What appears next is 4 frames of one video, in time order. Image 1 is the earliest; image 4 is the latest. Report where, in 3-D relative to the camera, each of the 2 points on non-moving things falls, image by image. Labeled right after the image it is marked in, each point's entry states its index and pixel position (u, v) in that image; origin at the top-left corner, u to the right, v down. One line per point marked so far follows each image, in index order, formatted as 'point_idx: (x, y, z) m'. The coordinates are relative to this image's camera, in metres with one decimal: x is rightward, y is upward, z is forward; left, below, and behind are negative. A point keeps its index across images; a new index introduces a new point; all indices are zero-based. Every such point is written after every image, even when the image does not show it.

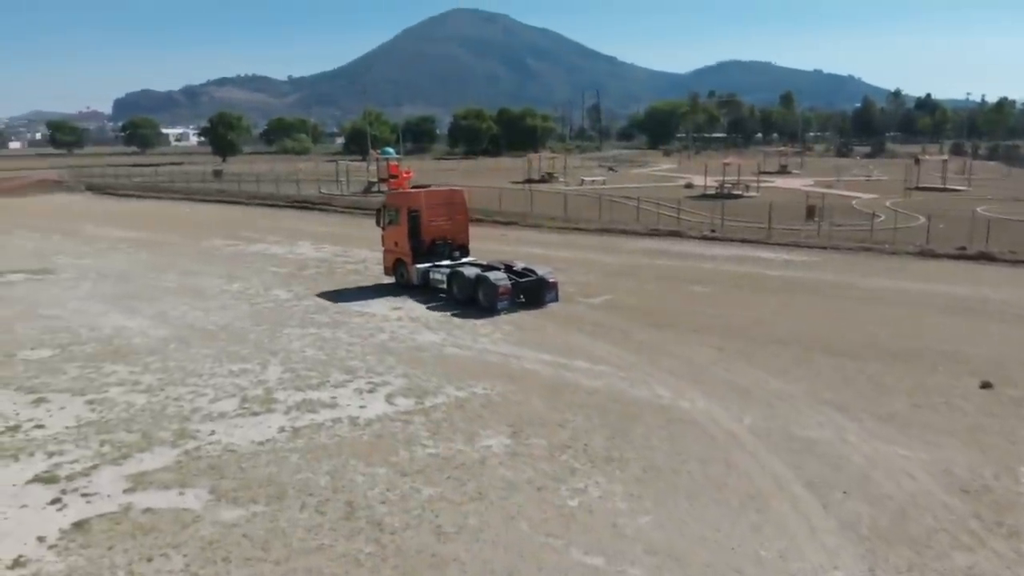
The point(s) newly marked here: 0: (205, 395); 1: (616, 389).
0: (-4.6, -1.6, +14.4) m
1: (+1.4, -1.4, +13.1) m
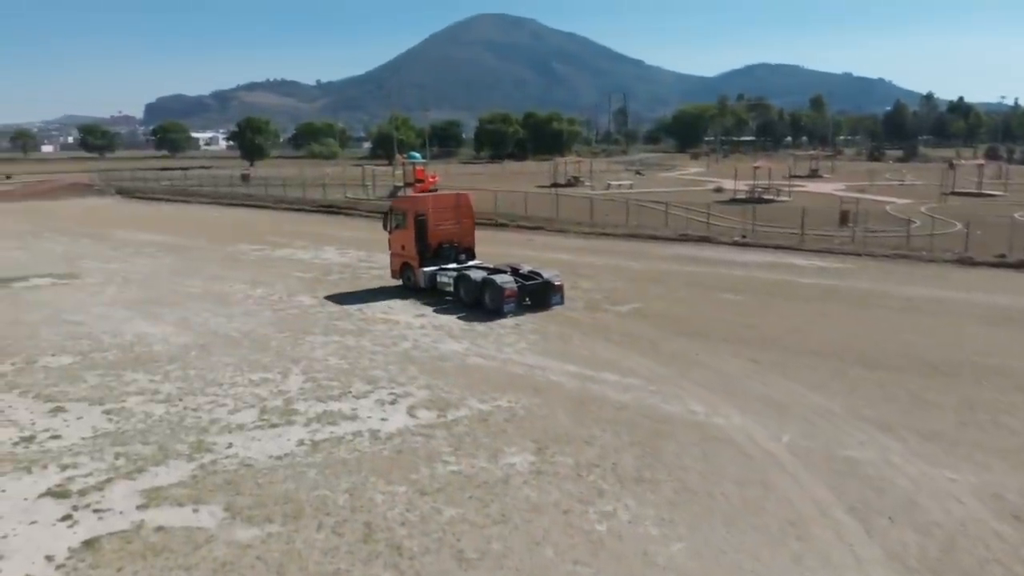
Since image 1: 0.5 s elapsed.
0: (-4.2, -1.7, +14.1) m
1: (+1.8, -1.5, +12.6) m
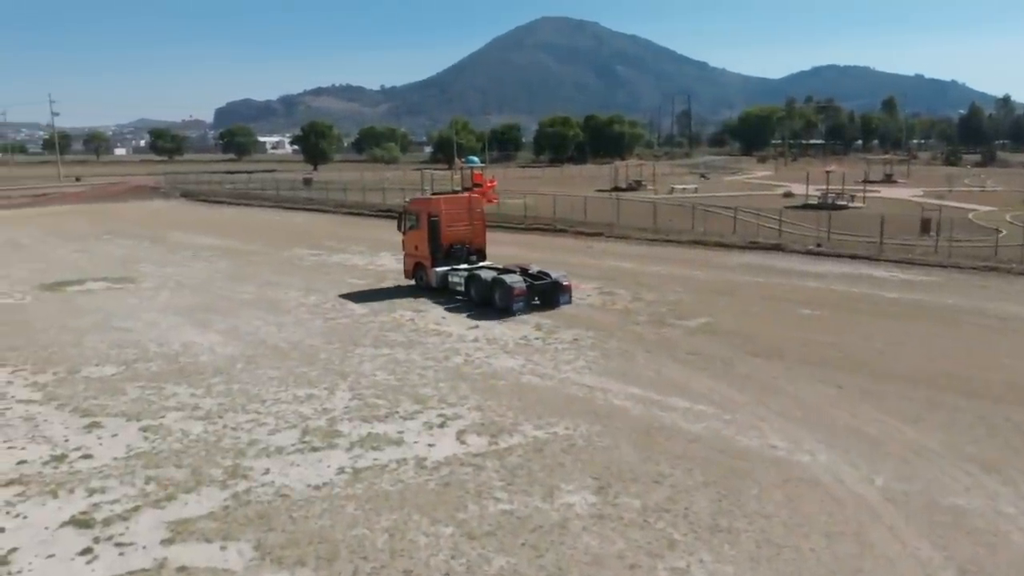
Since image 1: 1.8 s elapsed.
0: (-3.4, -1.9, +13.3) m
1: (+2.5, -1.7, +11.4) m
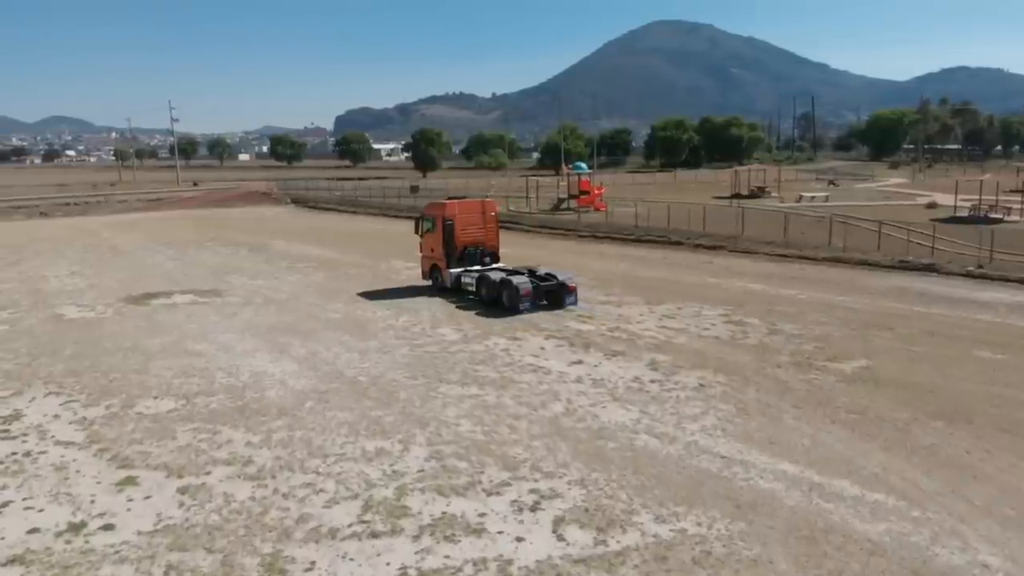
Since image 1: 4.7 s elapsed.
0: (-2.2, -2.3, +10.9) m
1: (+3.5, -2.2, +8.4) m
